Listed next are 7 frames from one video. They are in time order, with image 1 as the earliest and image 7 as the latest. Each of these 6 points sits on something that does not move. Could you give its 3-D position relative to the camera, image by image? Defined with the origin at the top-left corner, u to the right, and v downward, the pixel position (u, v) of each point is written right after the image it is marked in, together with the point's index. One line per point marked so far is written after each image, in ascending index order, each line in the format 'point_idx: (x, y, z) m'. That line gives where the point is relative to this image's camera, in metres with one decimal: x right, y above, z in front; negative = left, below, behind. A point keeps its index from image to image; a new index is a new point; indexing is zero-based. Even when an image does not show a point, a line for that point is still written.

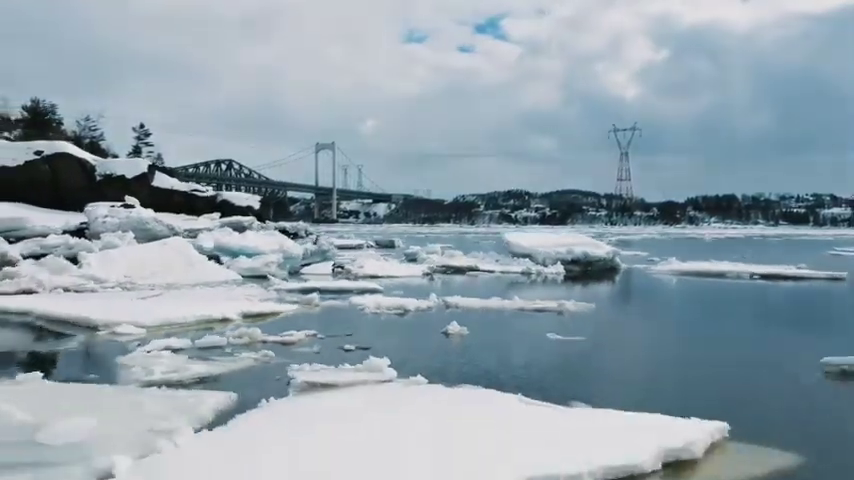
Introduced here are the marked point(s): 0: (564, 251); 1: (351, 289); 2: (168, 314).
0: (+3.0, -0.2, +16.3) m
1: (-1.1, -0.7, +10.6) m
2: (-2.5, -0.7, +7.3) m
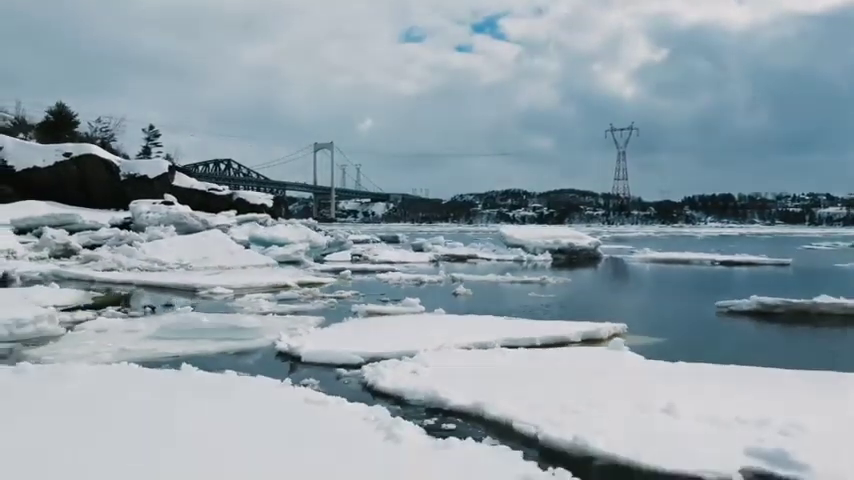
0: (+3.1, 0.0, +18.6) m
1: (-1.0, -0.5, +12.9) m
2: (-2.4, -0.6, +9.5) m
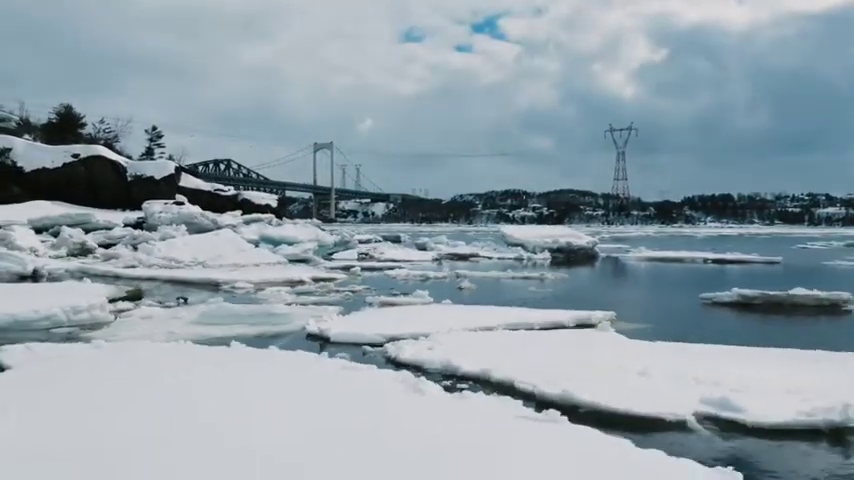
0: (+3.2, 0.0, +19.2) m
1: (-0.9, -0.5, +13.6) m
2: (-2.3, -0.5, +10.2) m
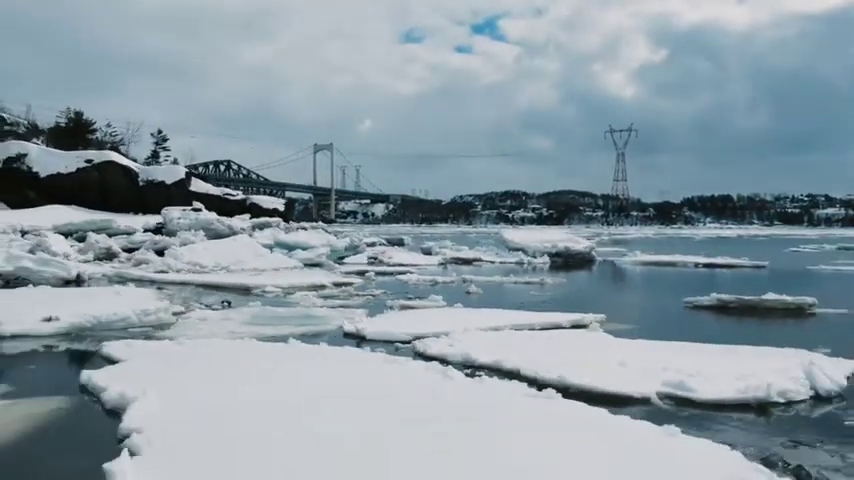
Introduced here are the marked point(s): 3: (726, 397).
0: (+3.3, -0.2, +20.2) m
1: (-0.7, -0.6, +14.6) m
2: (-2.1, -0.7, +11.2) m
3: (+1.6, -0.8, +4.0) m
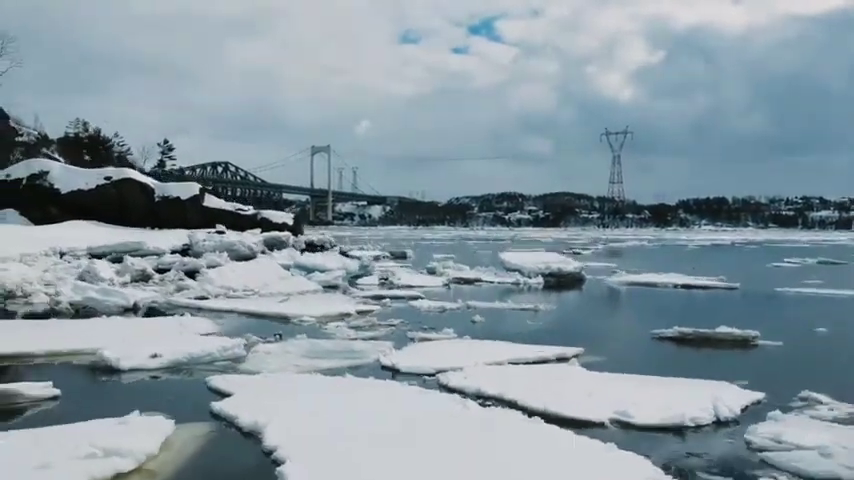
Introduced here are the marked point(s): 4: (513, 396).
0: (+3.5, -0.8, +22.1) m
1: (-0.6, -1.2, +16.5) m
2: (-2.0, -1.3, +13.1) m
3: (+1.8, -1.4, +5.9) m
4: (+0.8, -1.4, +6.6) m
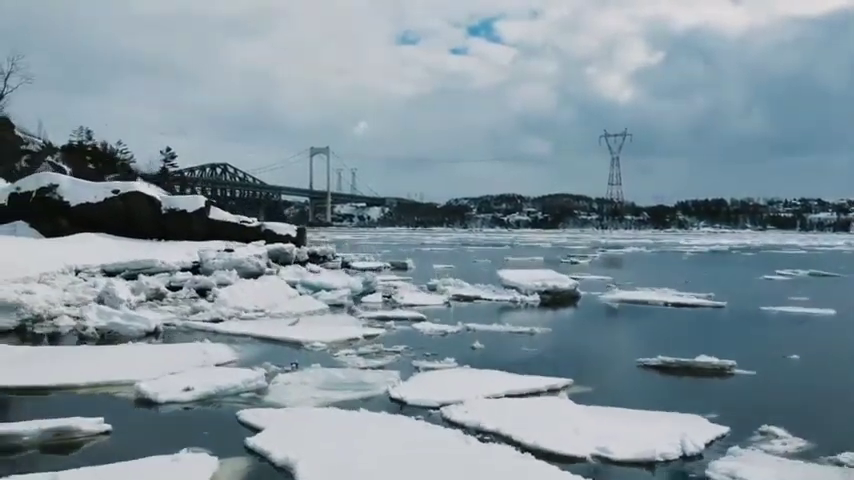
0: (+3.5, -1.4, +23.1) m
1: (-0.5, -1.8, +17.4) m
2: (-1.9, -1.8, +14.0) m
3: (+1.9, -2.0, +6.8) m
4: (+0.8, -2.0, +7.6) m
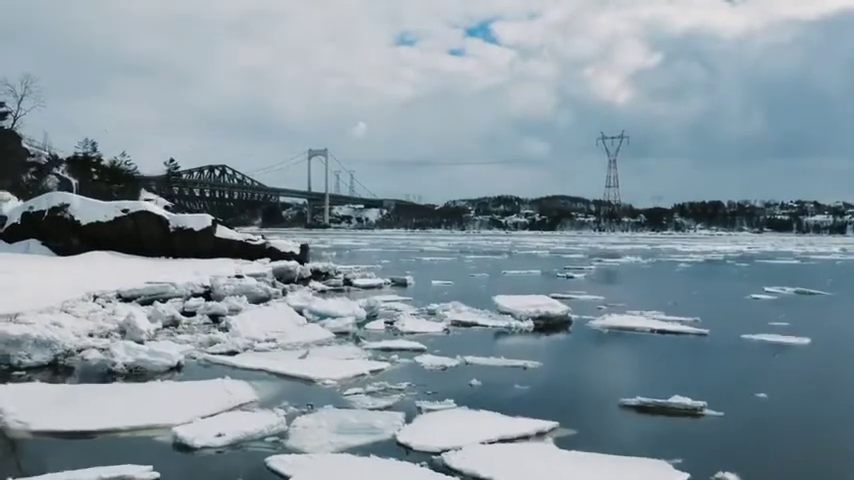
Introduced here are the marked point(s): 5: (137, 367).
0: (+3.5, -2.3, +24.3) m
1: (-0.5, -2.7, +18.7) m
2: (-1.9, -2.7, +15.3) m
3: (+1.9, -2.9, +8.1) m
4: (+0.9, -2.8, +8.8) m
5: (-6.1, -2.7, +15.6) m
